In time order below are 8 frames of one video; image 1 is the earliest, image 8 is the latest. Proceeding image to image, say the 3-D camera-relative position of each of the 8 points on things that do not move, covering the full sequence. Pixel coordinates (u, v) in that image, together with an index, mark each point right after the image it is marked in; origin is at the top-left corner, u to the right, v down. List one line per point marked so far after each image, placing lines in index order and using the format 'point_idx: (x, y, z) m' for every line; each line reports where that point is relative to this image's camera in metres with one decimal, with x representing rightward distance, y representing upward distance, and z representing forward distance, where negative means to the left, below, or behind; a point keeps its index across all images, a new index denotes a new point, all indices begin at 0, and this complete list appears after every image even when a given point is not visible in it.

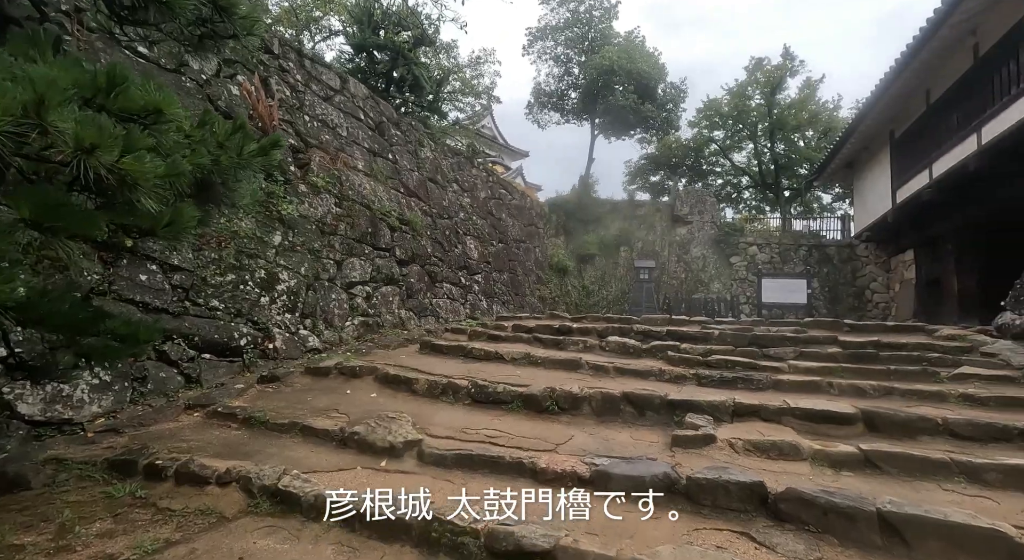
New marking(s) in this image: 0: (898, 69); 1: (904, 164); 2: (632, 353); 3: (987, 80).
0: (+6.1, +3.3, +8.7) m
1: (+7.1, +2.1, +9.9) m
2: (+1.1, -0.7, +4.7) m
3: (+6.6, +2.8, +7.7) m
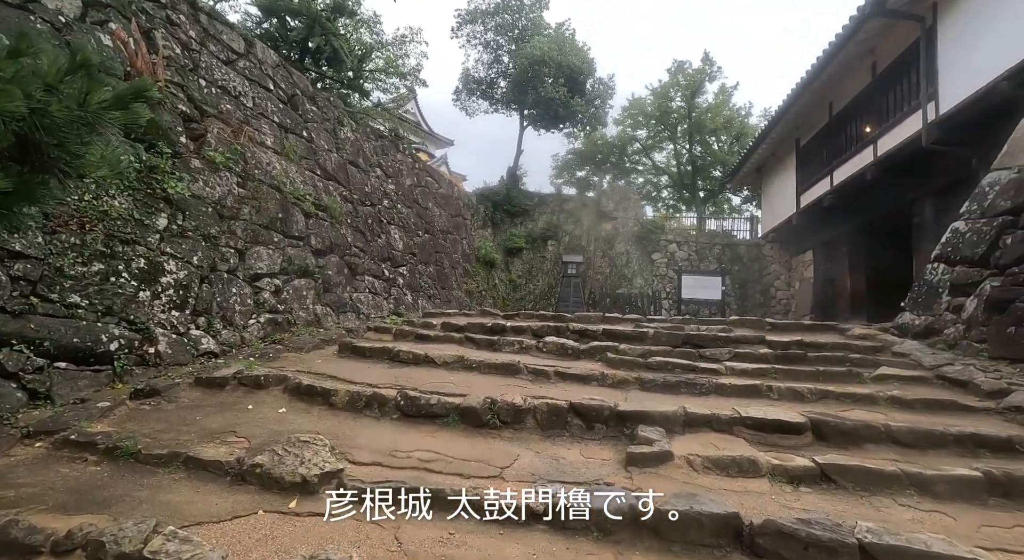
0: (+4.9, +3.3, +9.1) m
1: (+5.8, +2.1, +10.4) m
2: (+0.5, -0.6, +4.5) m
3: (+5.6, +2.8, +8.2) m
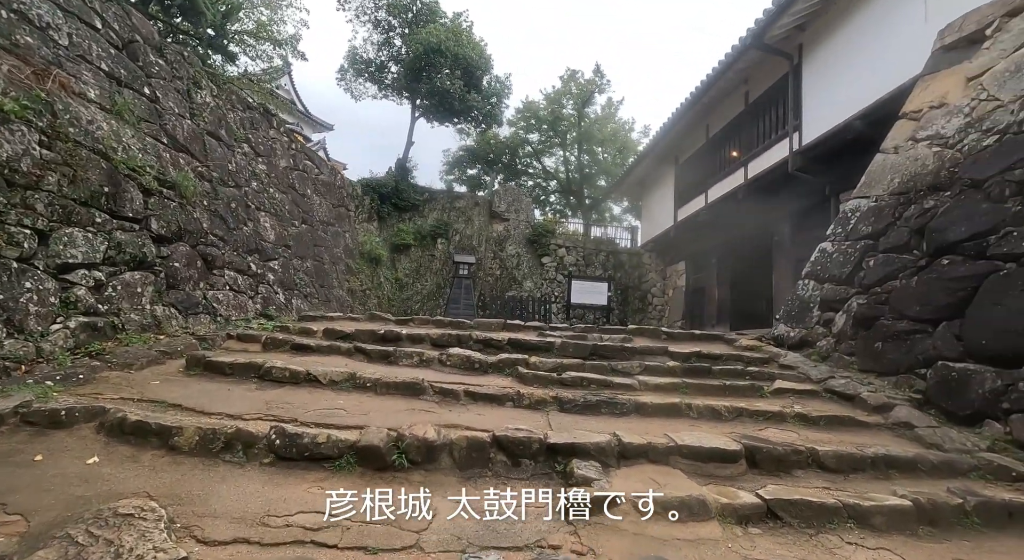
0: (+3.1, +3.1, +9.5) m
1: (+3.6, +1.9, +11.0) m
2: (-0.3, -0.7, +4.1) m
3: (+4.0, +2.6, +8.8) m
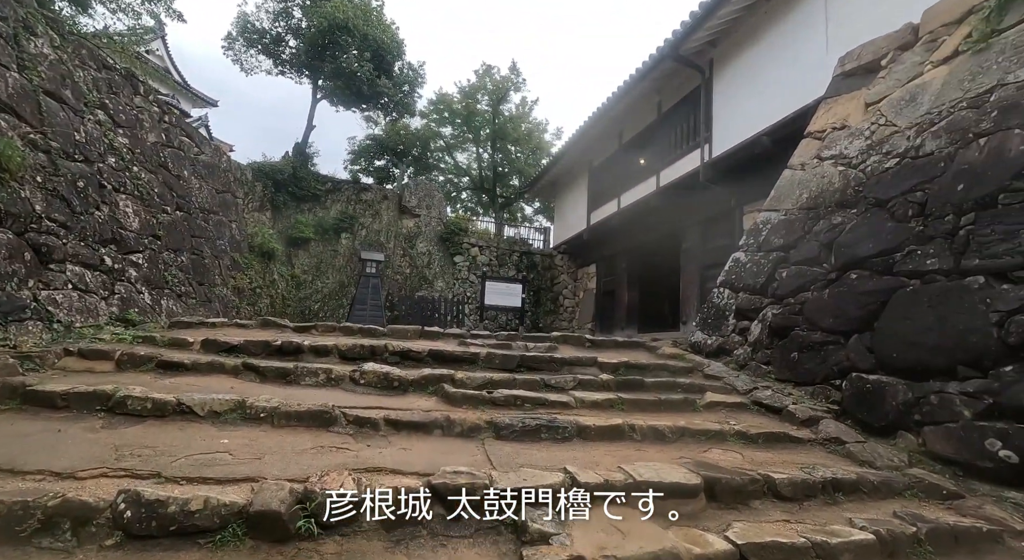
0: (+1.6, +3.0, +9.5) m
1: (+1.8, +1.8, +11.1) m
2: (-0.8, -0.7, +3.5) m
3: (+2.6, +2.5, +8.9) m
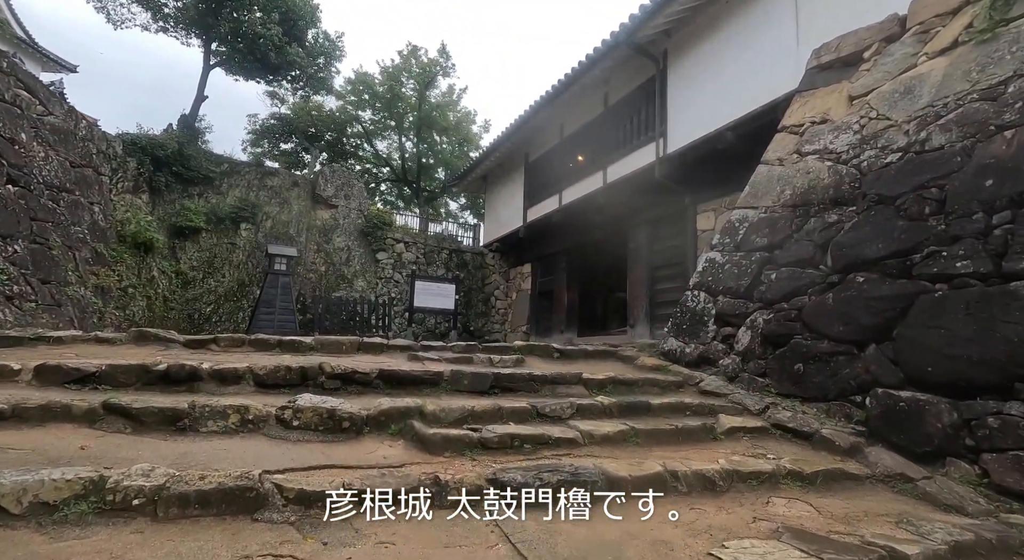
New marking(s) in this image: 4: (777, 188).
0: (+0.6, +3.0, +8.8) m
1: (+0.5, +1.8, +10.4) m
2: (-0.8, -0.7, +2.5) m
3: (+1.6, +2.4, +8.4) m
4: (+2.4, +0.8, +4.9) m
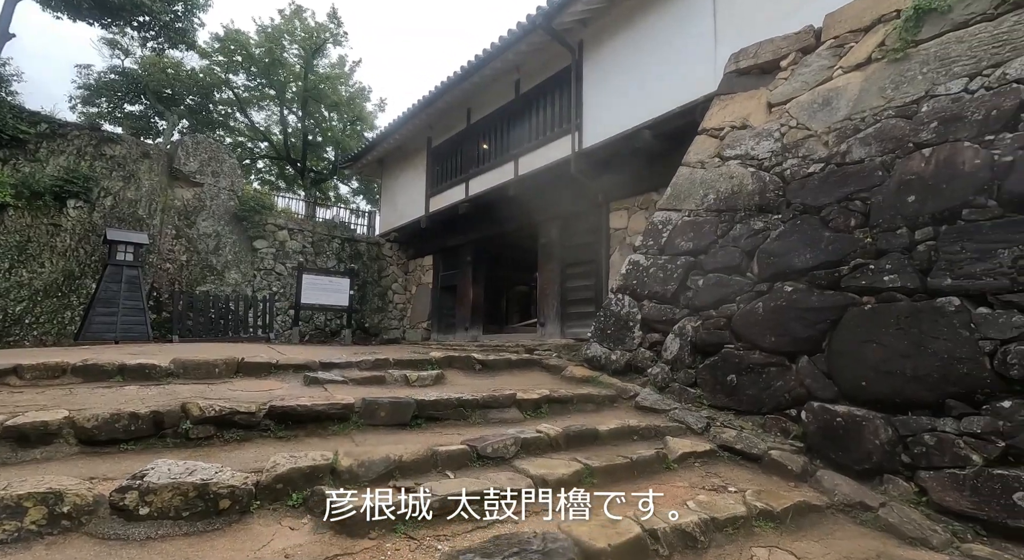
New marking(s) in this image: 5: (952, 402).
0: (-0.9, +3.1, +8.2) m
1: (-1.3, +1.9, +9.7) m
2: (-1.0, -0.8, +1.8) m
3: (+0.2, +2.5, +8.0) m
4: (+1.7, +0.8, +4.8) m
5: (+2.4, -0.7, +3.0) m
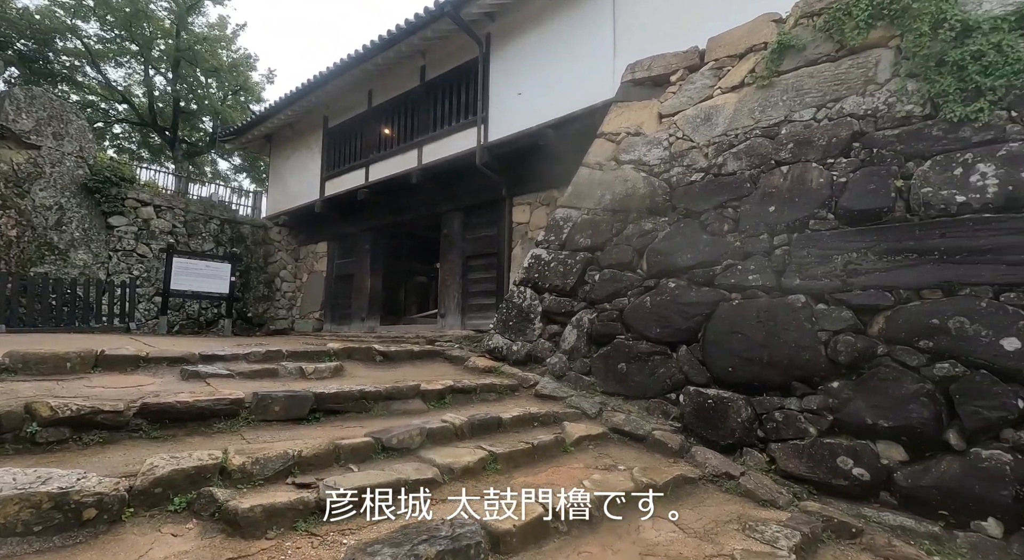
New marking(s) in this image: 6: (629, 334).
0: (-2.3, +3.2, +7.9) m
1: (-3.1, +2.1, +9.4) m
2: (-1.2, -0.8, +1.8) m
3: (-1.2, +2.6, +8.0) m
4: (+0.8, +0.9, +5.1) m
5: (+1.9, -0.7, +3.5) m
6: (+1.0, -0.5, +4.4) m
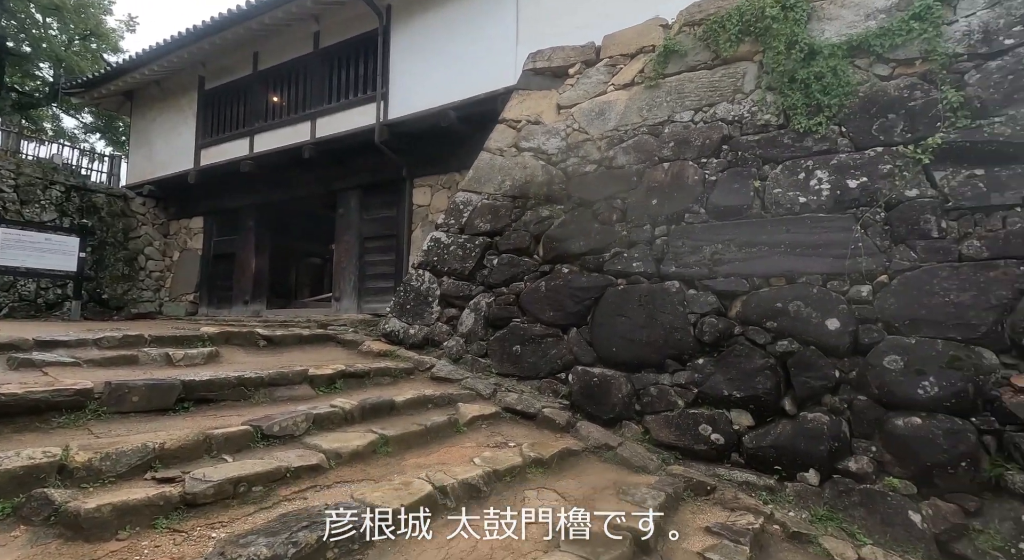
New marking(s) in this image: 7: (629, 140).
0: (-3.7, +3.5, +7.3) m
1: (-4.7, +2.5, +8.6) m
2: (-1.6, -0.7, +1.6) m
3: (-2.6, +2.9, +7.6) m
4: (-0.2, +1.0, +5.2) m
5: (+1.2, -0.6, +3.9) m
6: (+0.1, -0.3, +4.6) m
7: (+1.0, +1.2, +4.5) m
